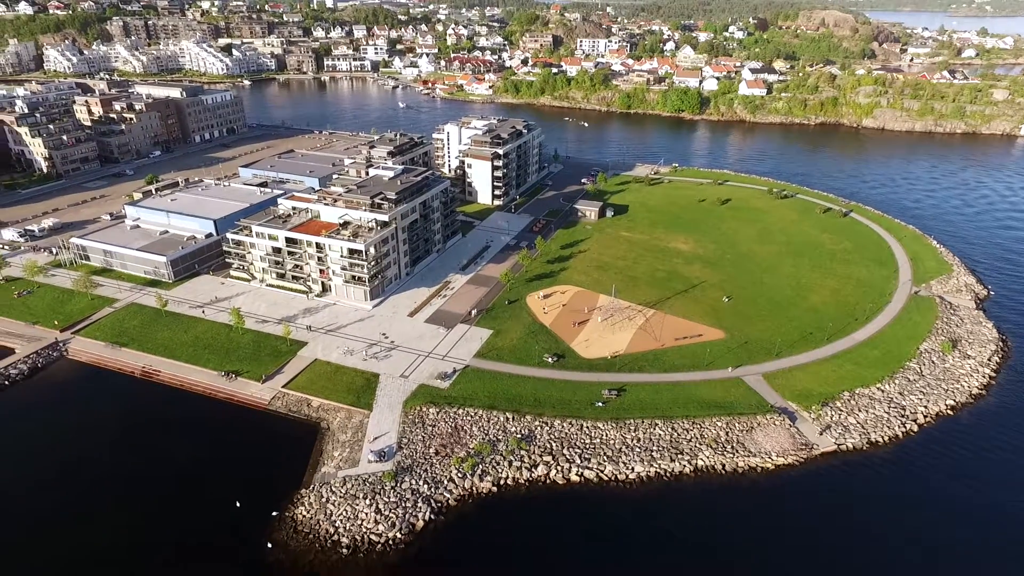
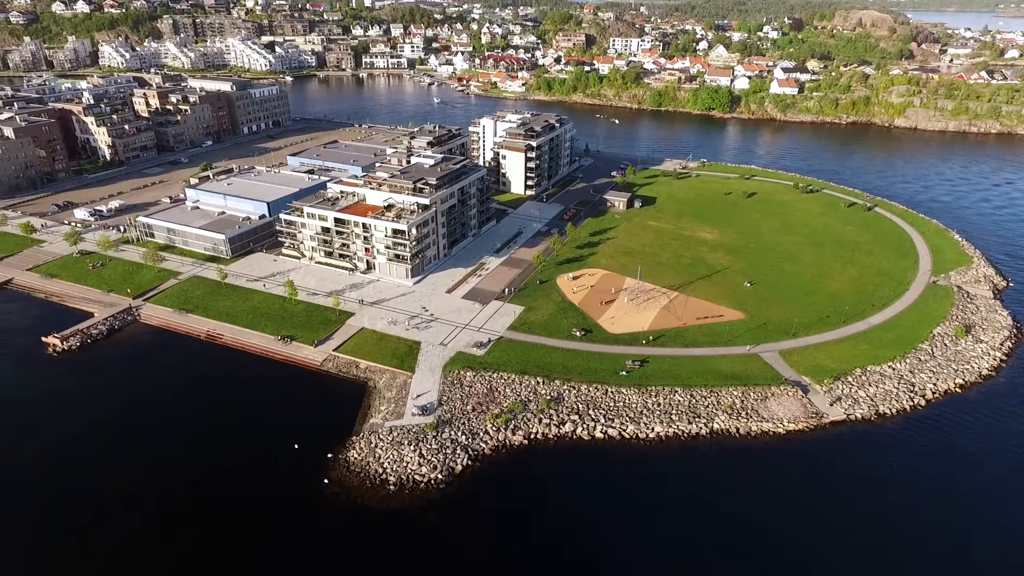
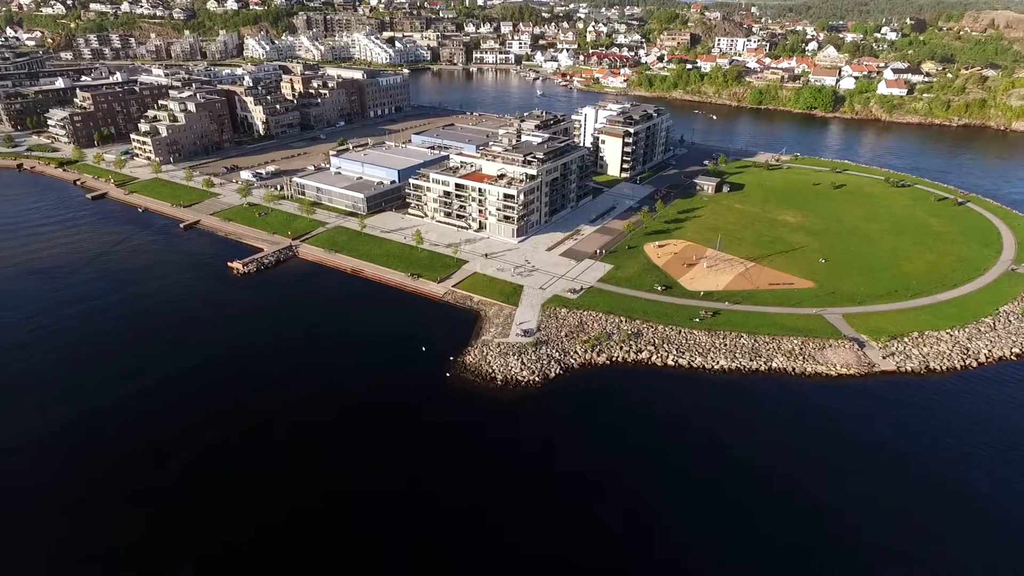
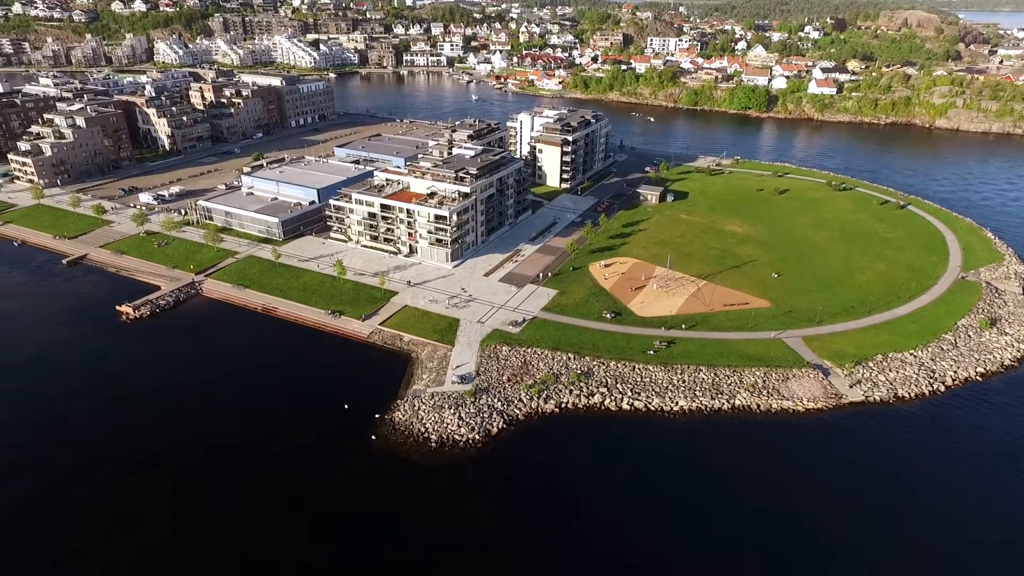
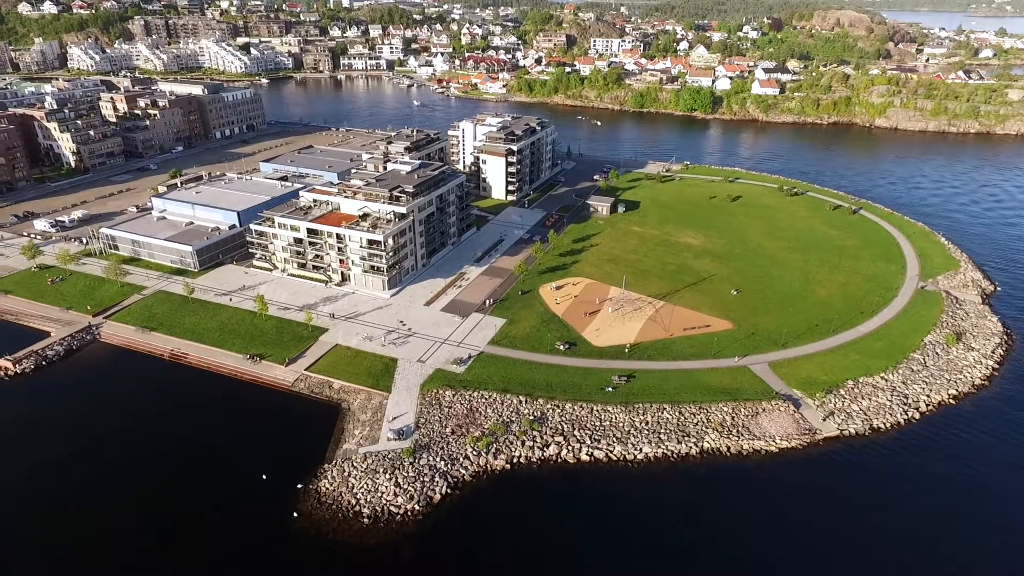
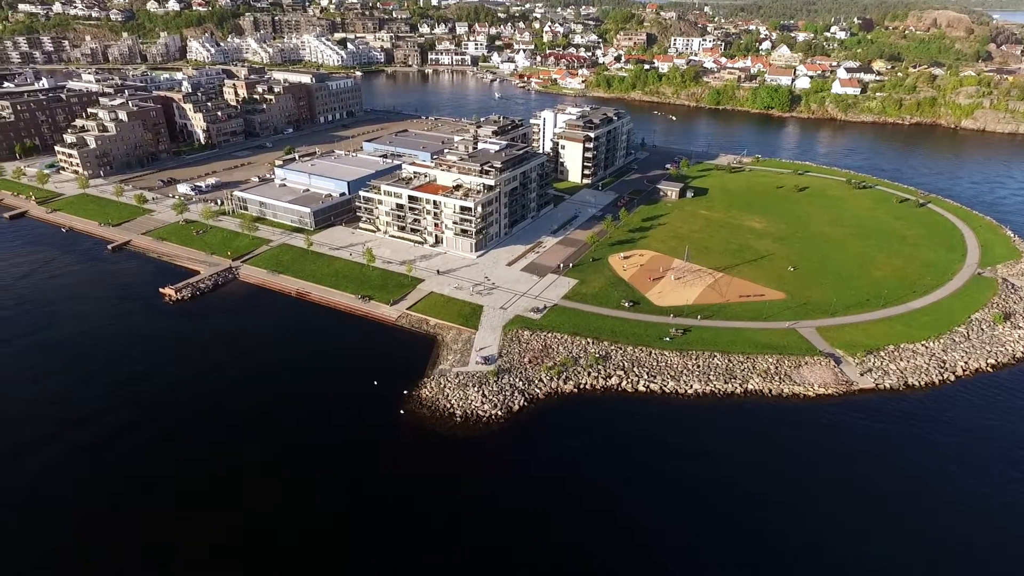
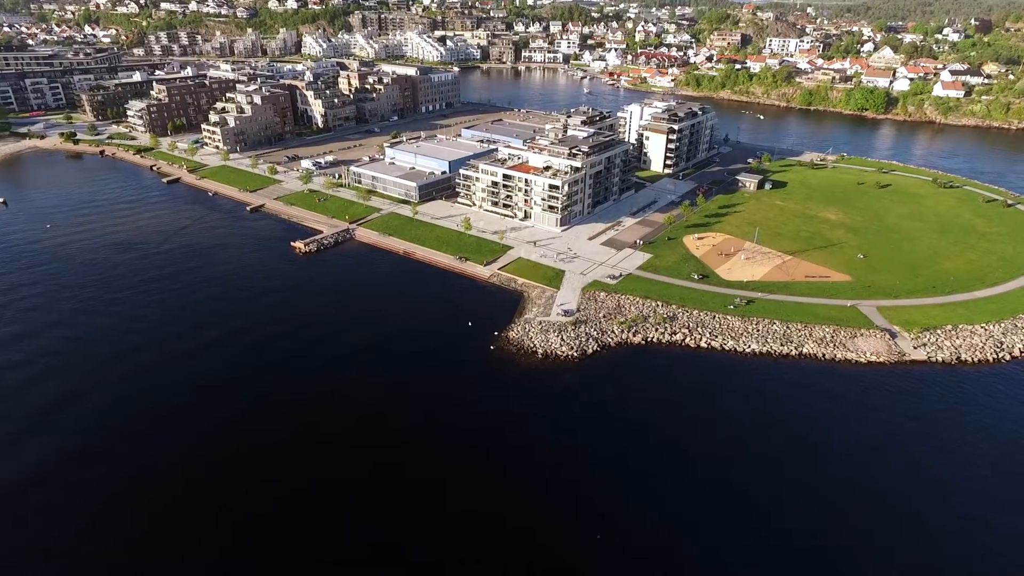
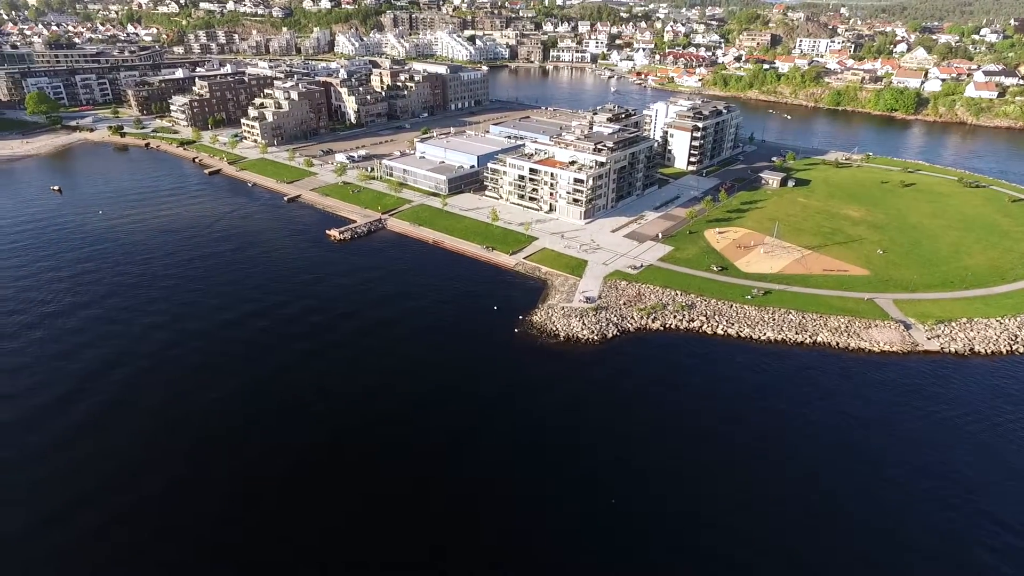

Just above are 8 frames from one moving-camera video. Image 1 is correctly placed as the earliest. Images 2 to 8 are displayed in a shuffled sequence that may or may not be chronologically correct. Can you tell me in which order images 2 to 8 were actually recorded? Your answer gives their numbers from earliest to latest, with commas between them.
5, 2, 4, 6, 3, 7, 8
